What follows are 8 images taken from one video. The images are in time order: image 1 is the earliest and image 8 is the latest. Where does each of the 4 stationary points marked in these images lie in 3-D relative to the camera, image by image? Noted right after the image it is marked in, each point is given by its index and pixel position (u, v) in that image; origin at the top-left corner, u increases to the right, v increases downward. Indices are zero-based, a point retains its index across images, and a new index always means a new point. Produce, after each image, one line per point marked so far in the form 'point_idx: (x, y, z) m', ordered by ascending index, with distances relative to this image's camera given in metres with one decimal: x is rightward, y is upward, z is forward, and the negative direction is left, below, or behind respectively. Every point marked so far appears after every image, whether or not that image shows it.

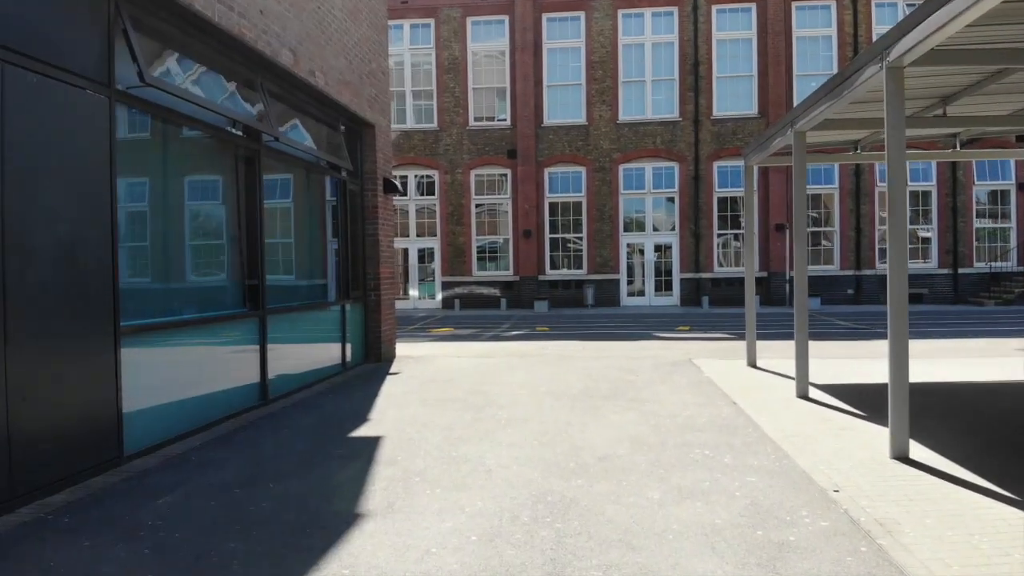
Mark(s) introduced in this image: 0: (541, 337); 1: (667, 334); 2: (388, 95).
0: (+0.6, -0.9, +16.0) m
1: (+3.0, -0.9, +15.8) m
2: (-1.7, +2.6, +11.3) m
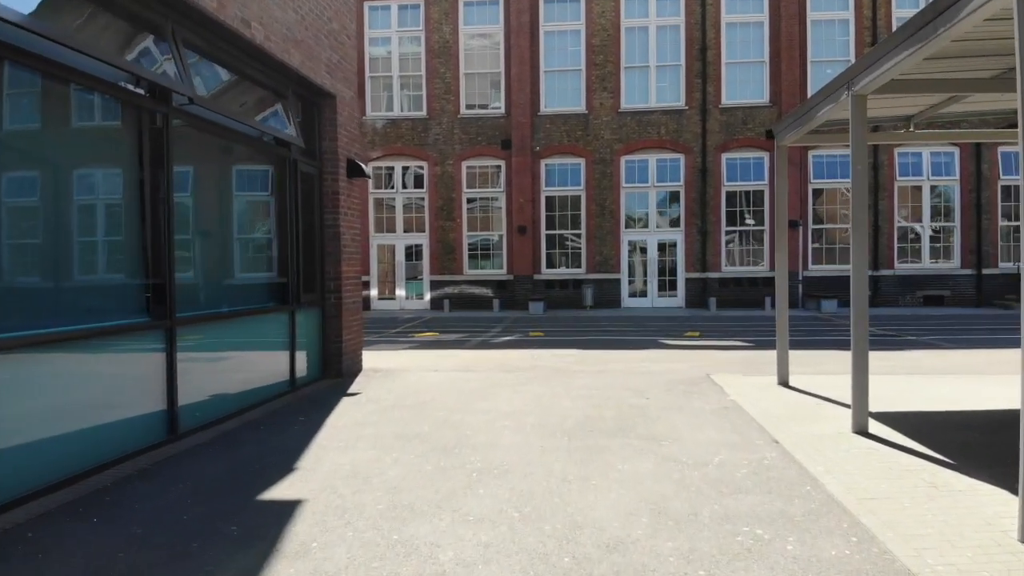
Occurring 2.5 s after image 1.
0: (+0.4, -0.9, +14.4) m
1: (+2.8, -0.9, +14.2) m
2: (-1.9, +2.6, +9.6) m
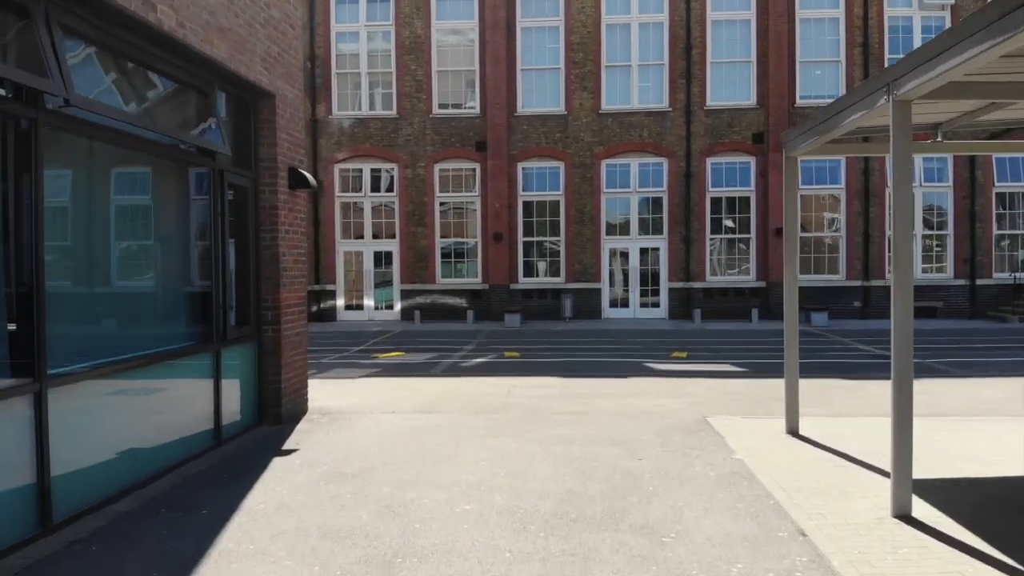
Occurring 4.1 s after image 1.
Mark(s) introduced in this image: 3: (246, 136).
0: (0.0, -1.2, +13.1) m
1: (+2.4, -1.2, +13.0) m
2: (-2.2, +2.3, +8.4) m
3: (-2.5, +1.4, +7.7) m
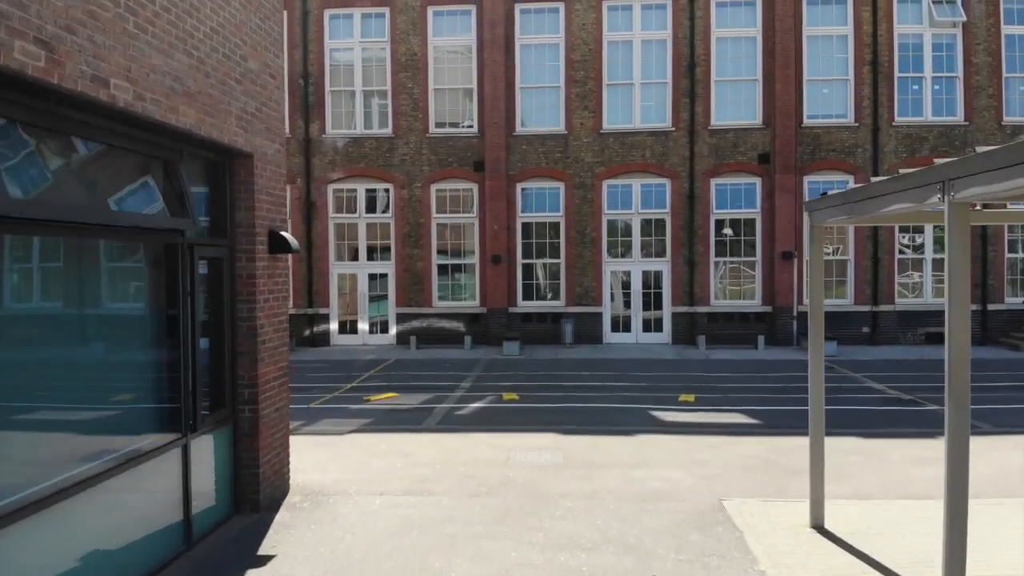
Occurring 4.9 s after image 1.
0: (0.0, -1.9, +12.5) m
1: (+2.3, -1.9, +12.4) m
2: (-2.2, +1.7, +7.7) m
3: (-2.5, +0.7, +7.0) m
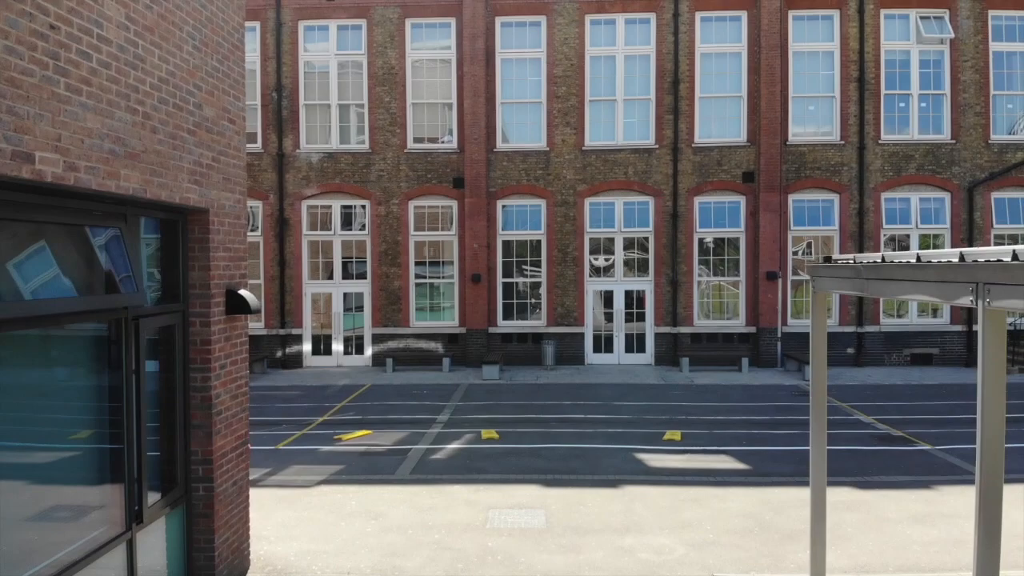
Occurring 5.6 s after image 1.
0: (-0.3, -2.4, +11.9) m
1: (+2.0, -2.4, +11.9) m
2: (-2.4, +1.1, +7.1) m
3: (-2.7, +0.2, +6.4) m
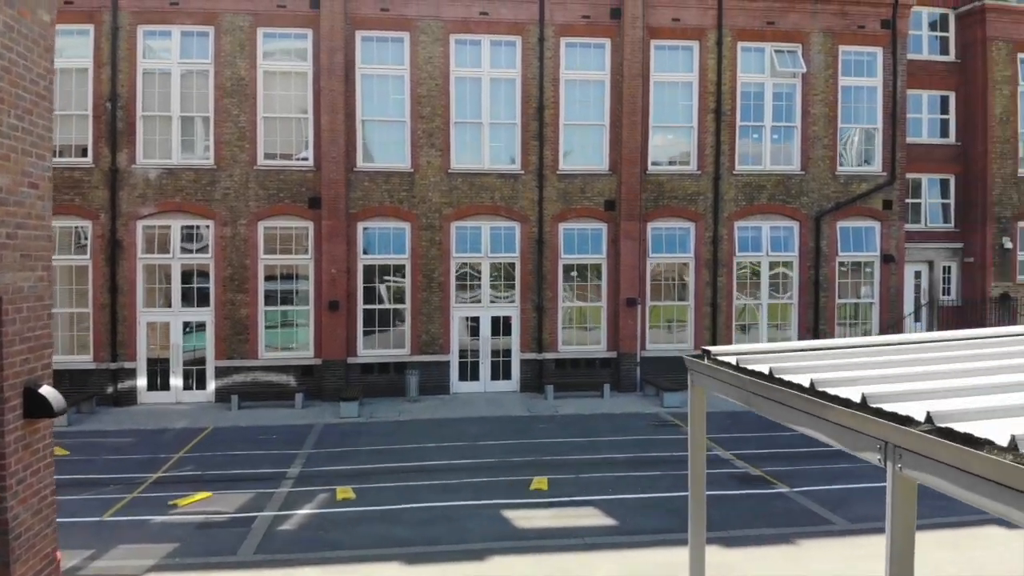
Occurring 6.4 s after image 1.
0: (-2.2, -3.1, +11.1) m
1: (+0.1, -3.1, +11.4) m
2: (-3.4, +0.4, +6.0) m
3: (-3.6, -0.5, +5.2) m
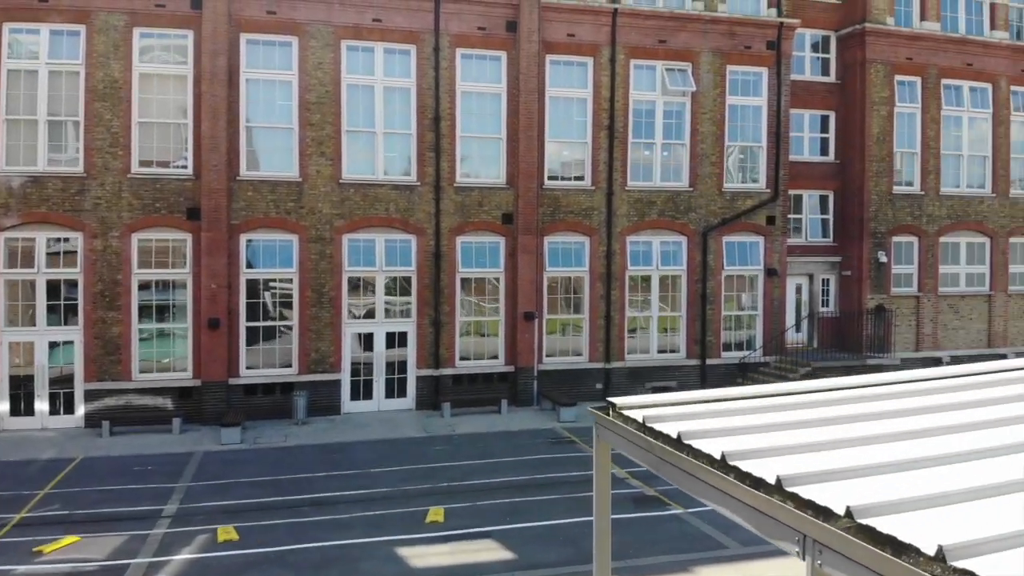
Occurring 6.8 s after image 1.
0: (-3.6, -3.5, +10.4) m
1: (-1.3, -3.5, +11.0) m
2: (-4.1, +0.1, +5.2) m
3: (-4.2, -0.9, +4.4) m
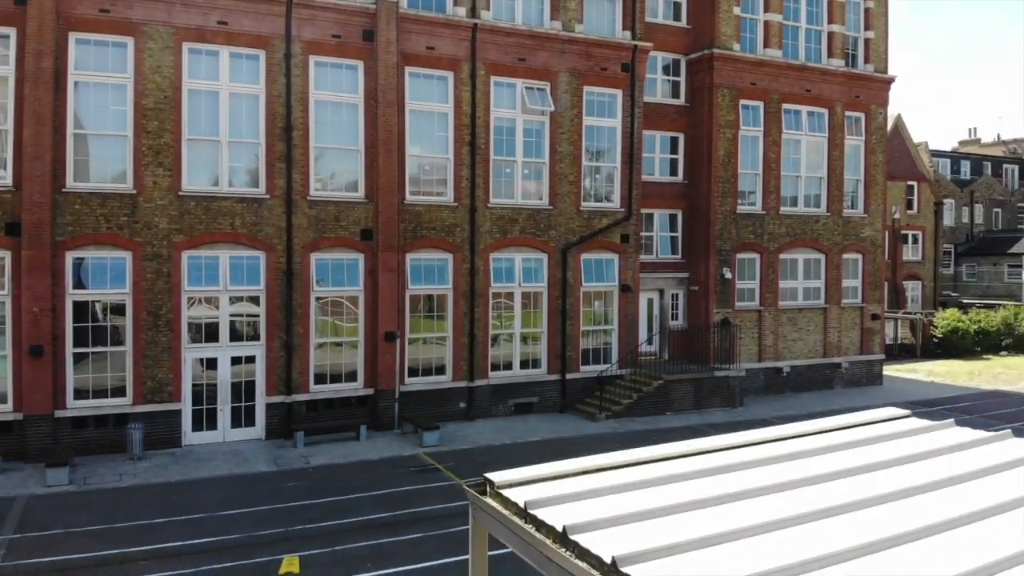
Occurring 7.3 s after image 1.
0: (-5.2, -4.0, +9.3) m
1: (-3.0, -4.0, +10.3) m
2: (-4.9, -0.5, +4.1) m
3: (-4.8, -1.4, +3.3) m
